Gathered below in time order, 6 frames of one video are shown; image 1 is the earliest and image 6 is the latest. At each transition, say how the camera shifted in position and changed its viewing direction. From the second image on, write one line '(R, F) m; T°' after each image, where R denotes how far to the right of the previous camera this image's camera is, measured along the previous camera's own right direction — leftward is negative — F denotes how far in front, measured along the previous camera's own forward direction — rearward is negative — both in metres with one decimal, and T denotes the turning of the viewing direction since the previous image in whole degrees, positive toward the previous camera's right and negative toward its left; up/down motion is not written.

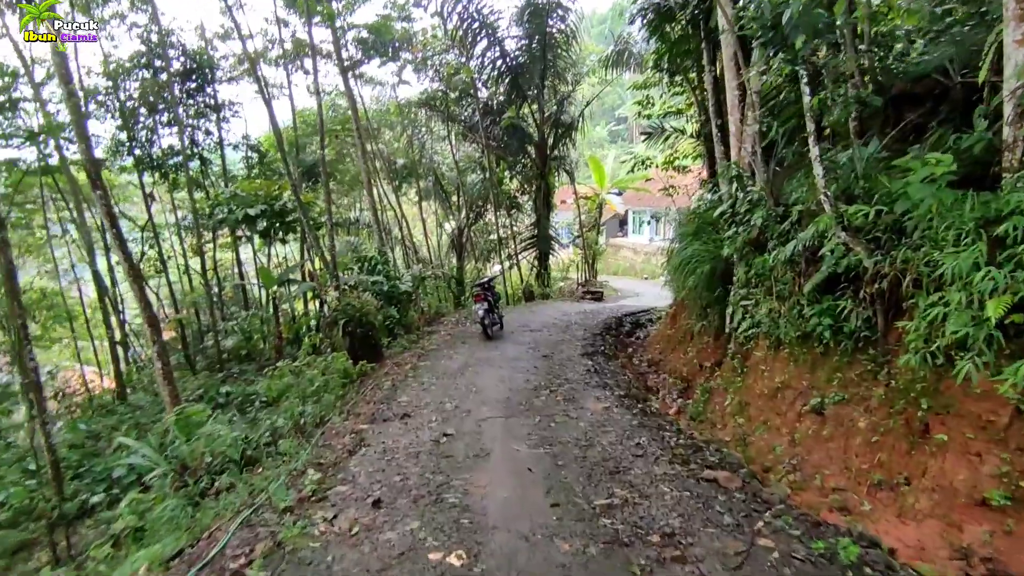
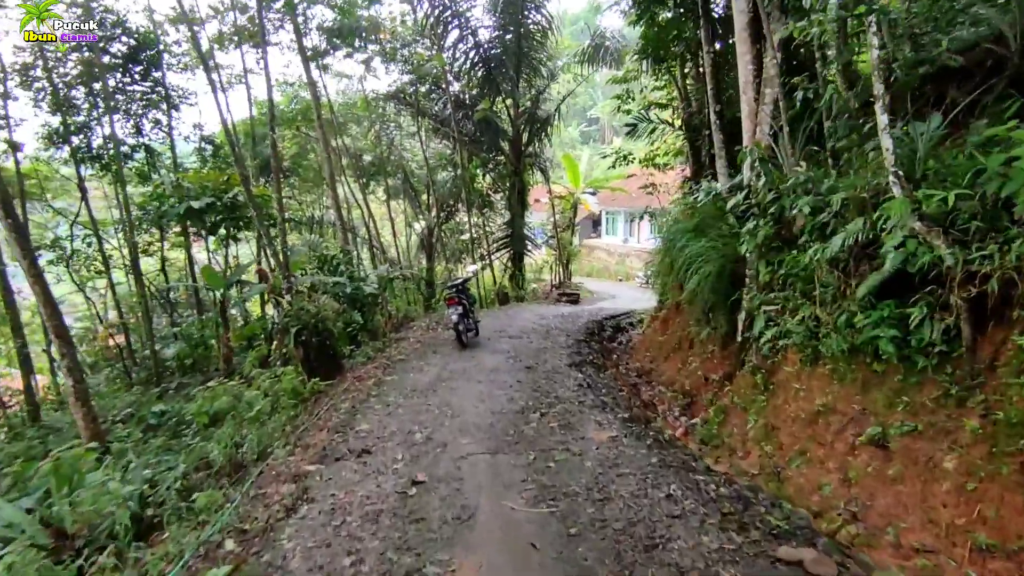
(-0.1, +0.8) m; +3°
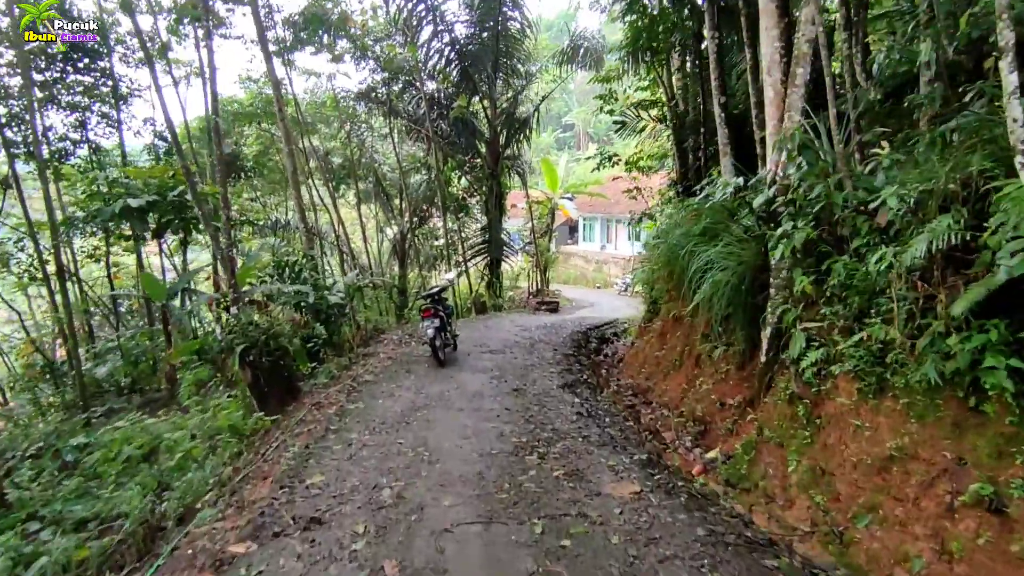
(-0.1, +0.8) m; +3°
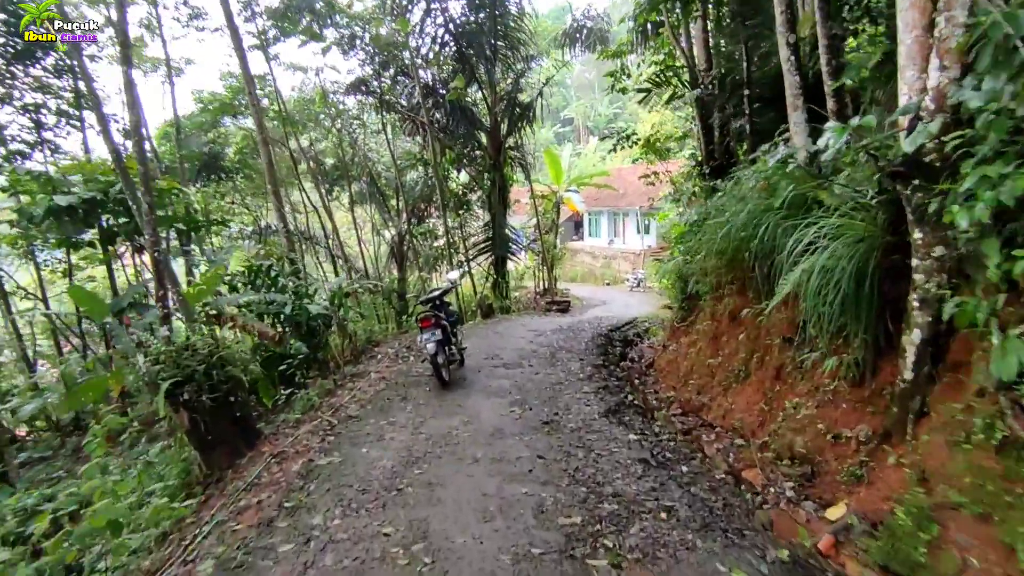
(-0.1, +1.3) m; 0°
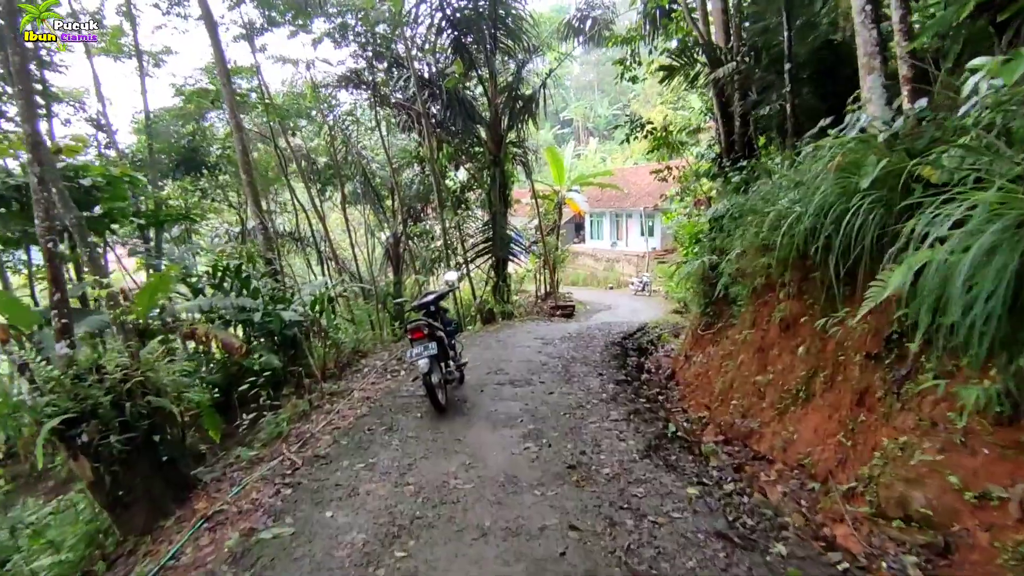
(-0.1, +0.9) m; 0°
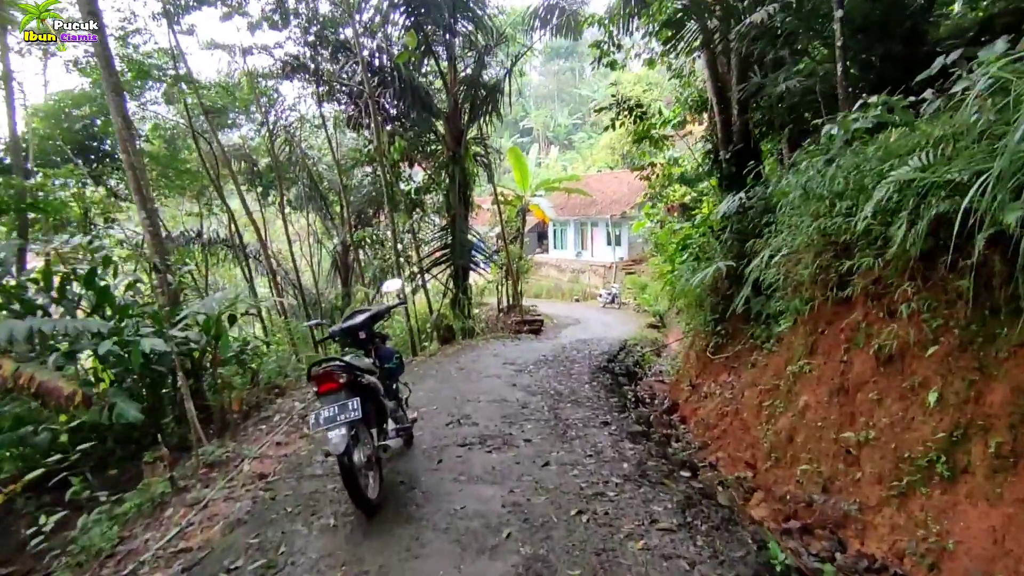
(-0.1, +1.6) m; +4°
